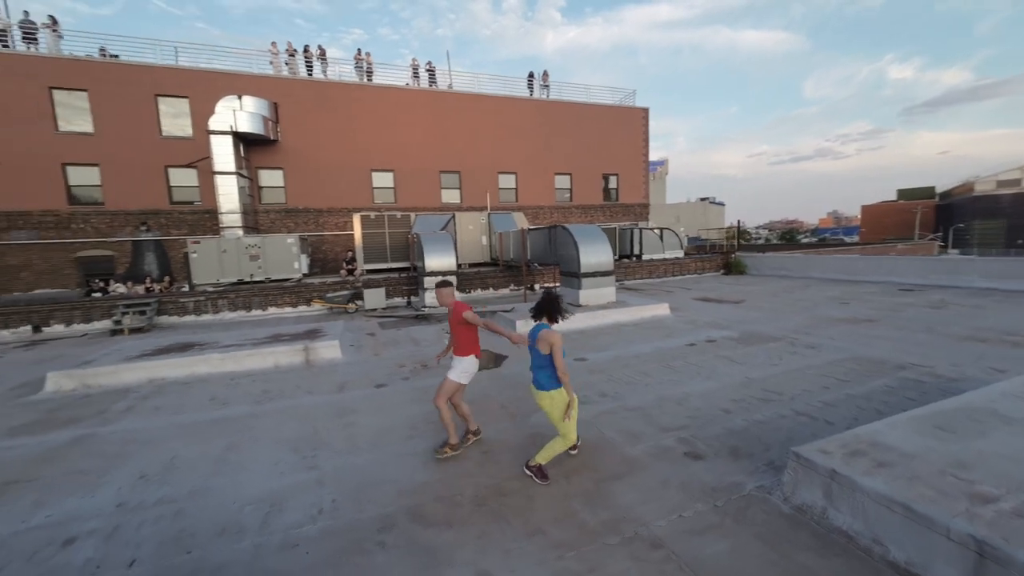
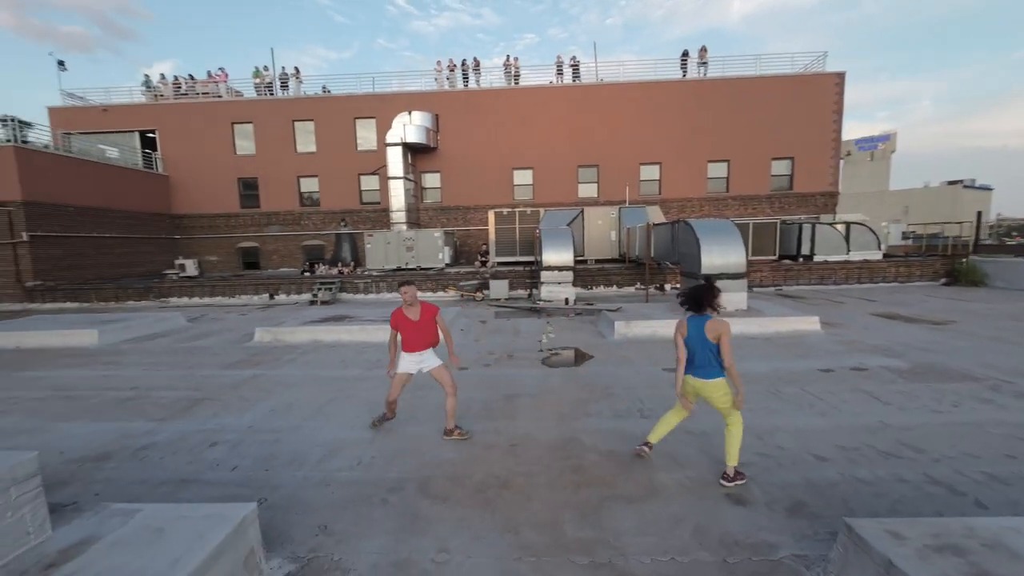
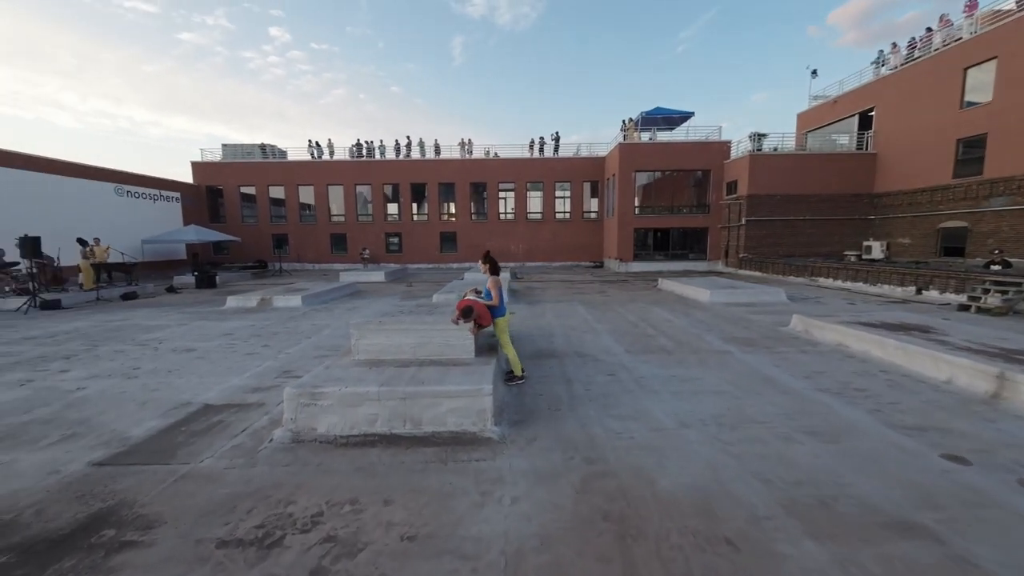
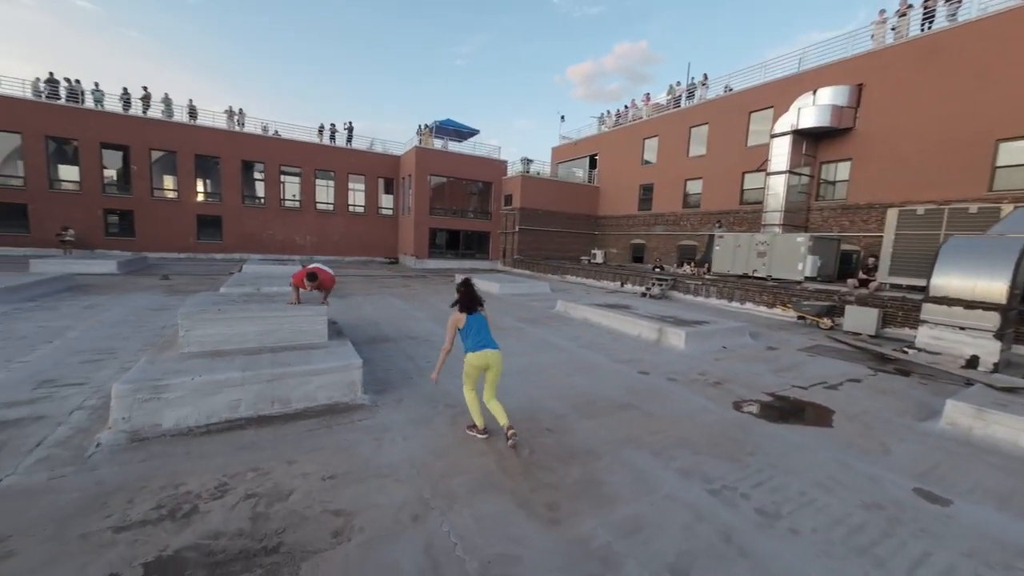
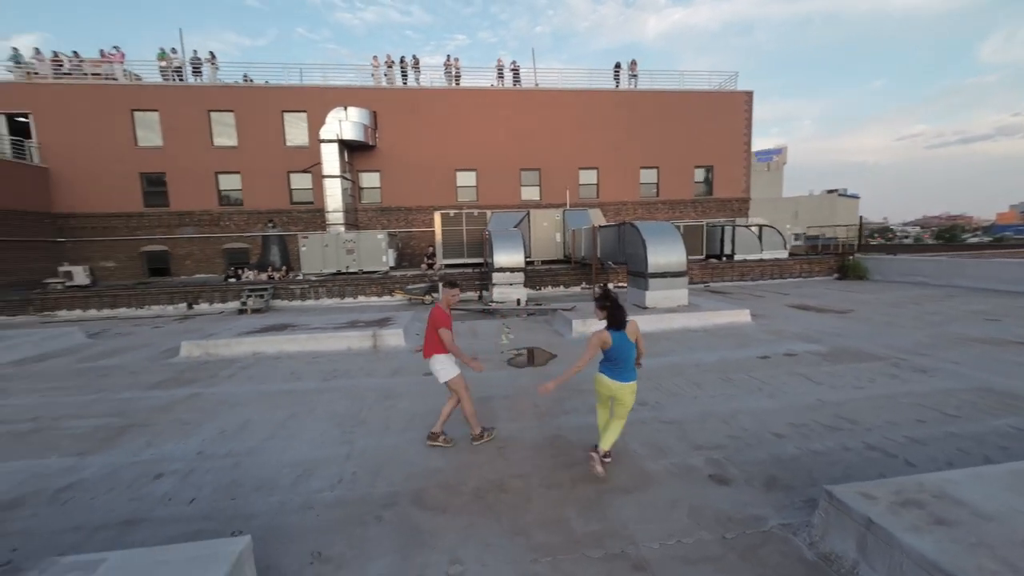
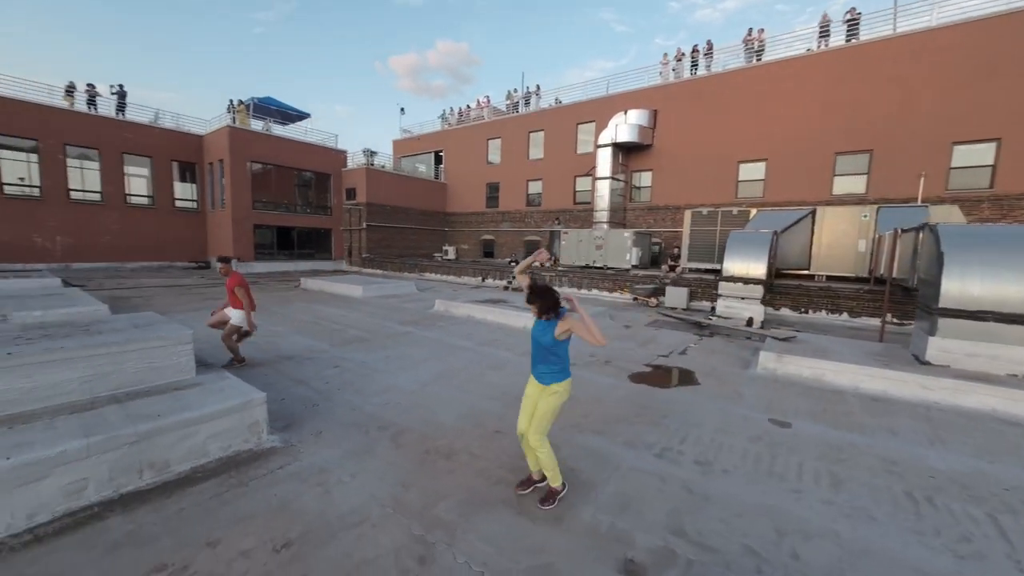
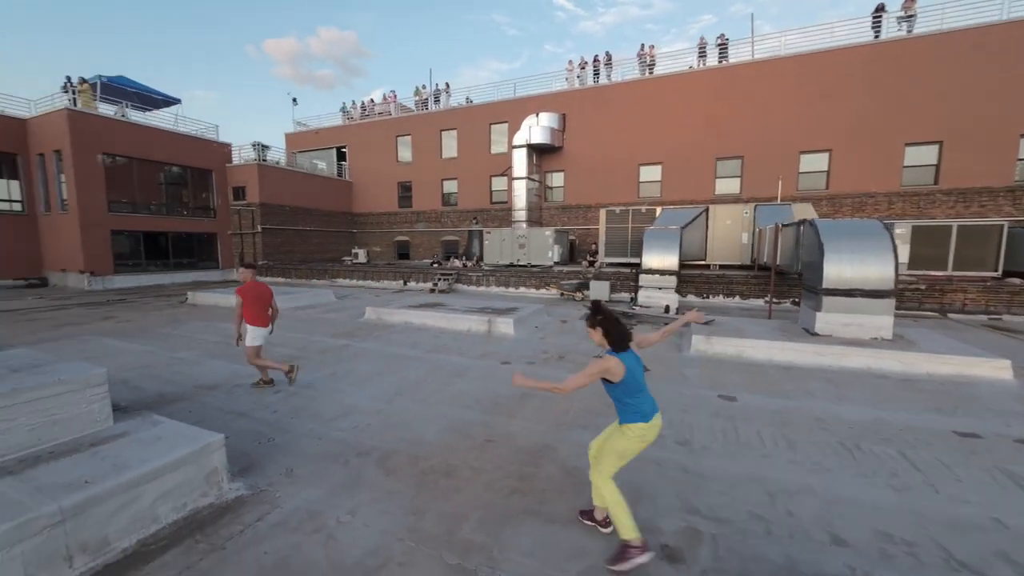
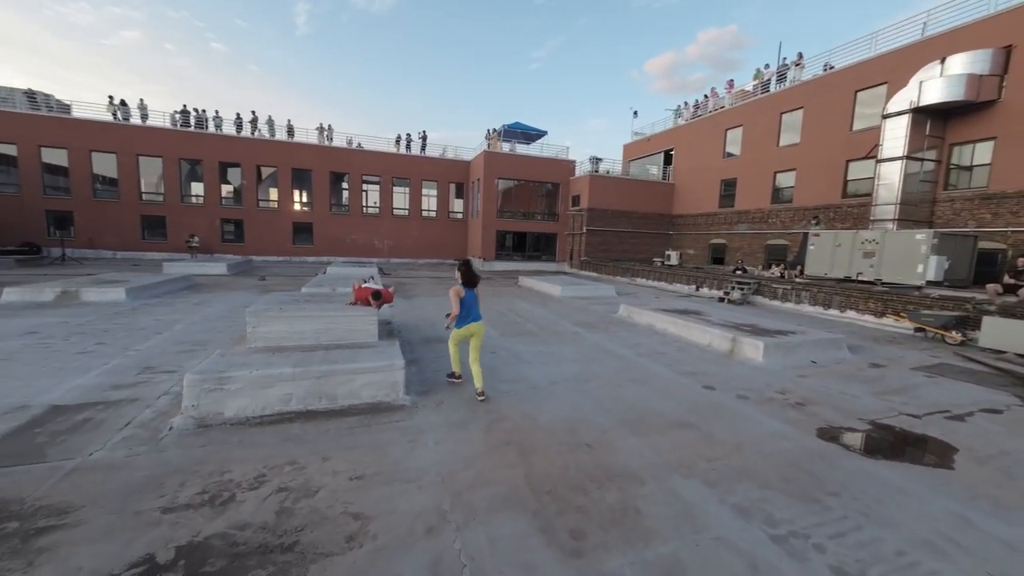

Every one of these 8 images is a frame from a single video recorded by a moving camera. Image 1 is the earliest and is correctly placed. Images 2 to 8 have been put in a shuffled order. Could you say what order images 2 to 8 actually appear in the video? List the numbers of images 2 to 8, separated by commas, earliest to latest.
5, 2, 7, 6, 4, 8, 3
